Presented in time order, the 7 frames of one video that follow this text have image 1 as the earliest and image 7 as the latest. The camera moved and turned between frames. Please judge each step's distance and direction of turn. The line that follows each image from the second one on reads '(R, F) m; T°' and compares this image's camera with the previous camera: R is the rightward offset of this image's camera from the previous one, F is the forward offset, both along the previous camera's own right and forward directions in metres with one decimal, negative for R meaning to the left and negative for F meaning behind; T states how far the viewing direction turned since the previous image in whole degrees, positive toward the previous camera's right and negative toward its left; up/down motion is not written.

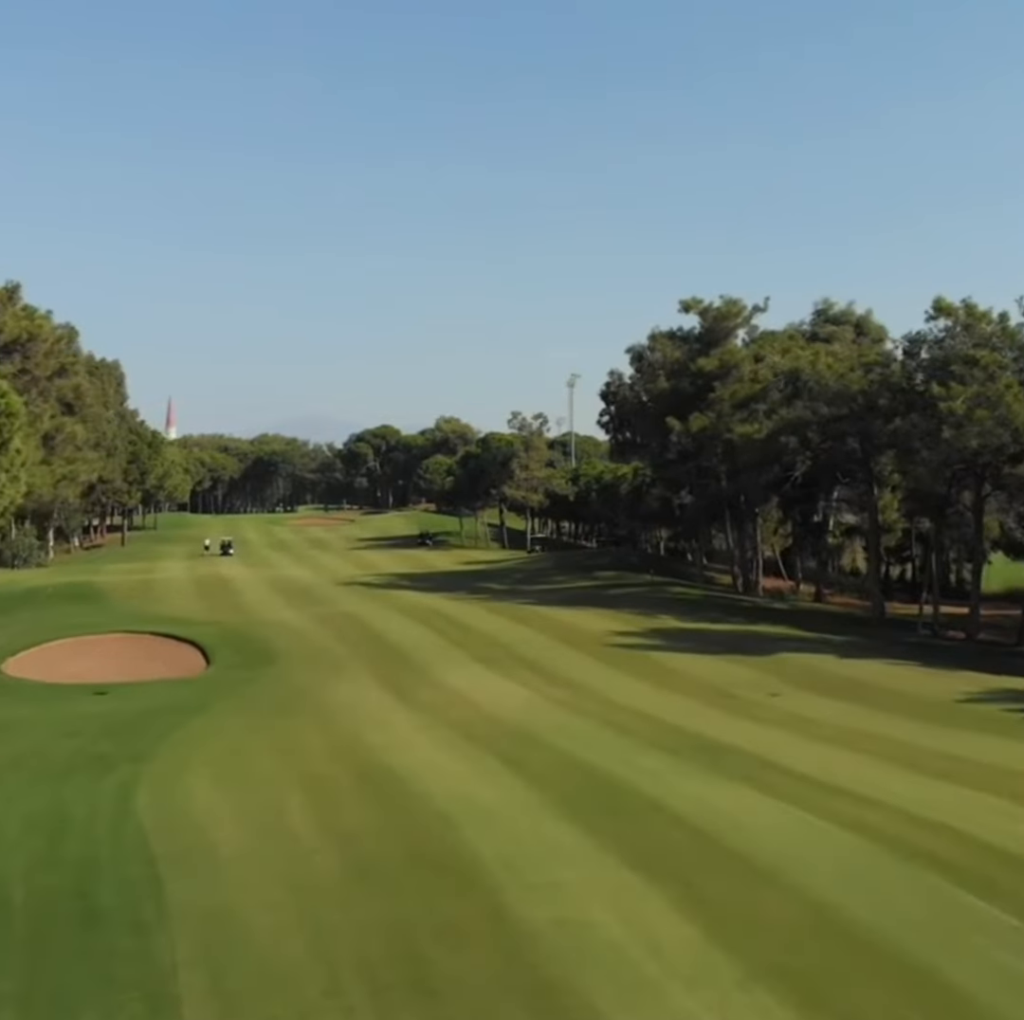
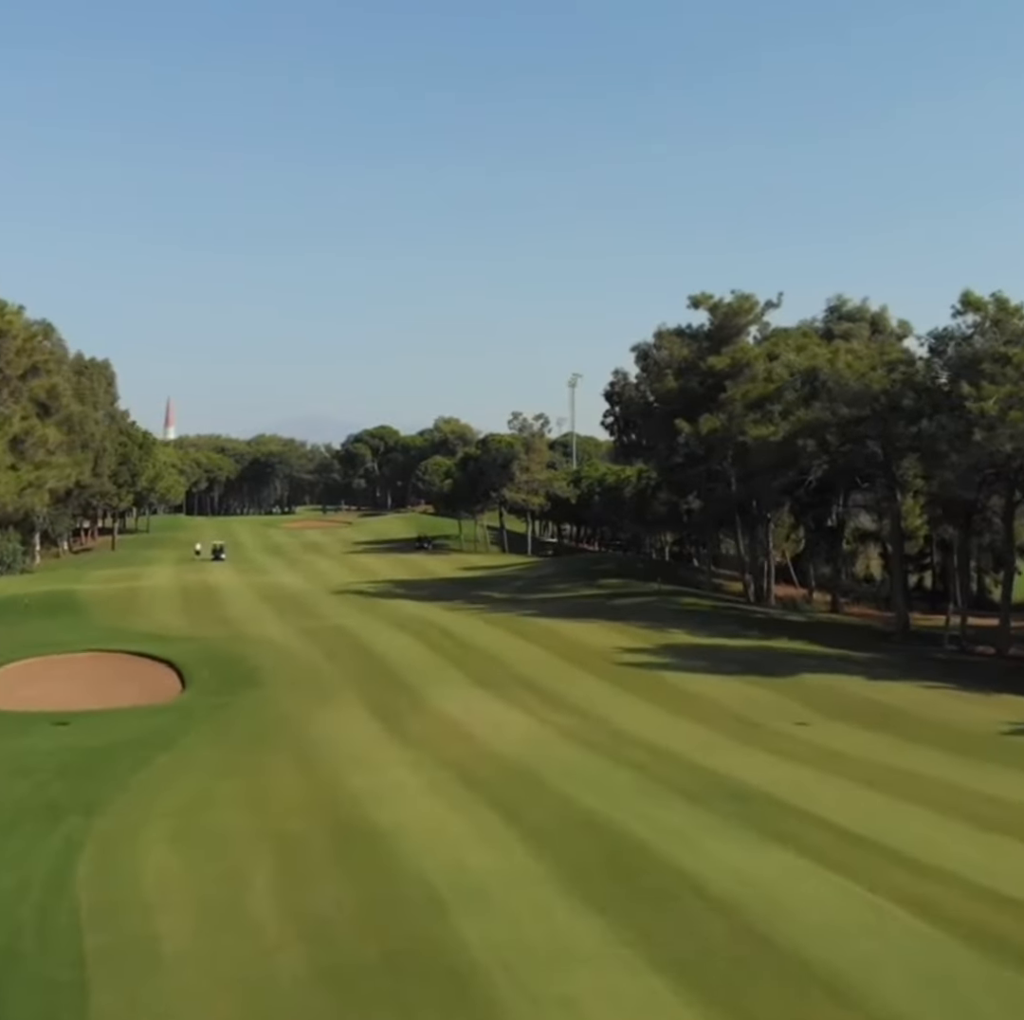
(0.0, +2.3) m; 0°
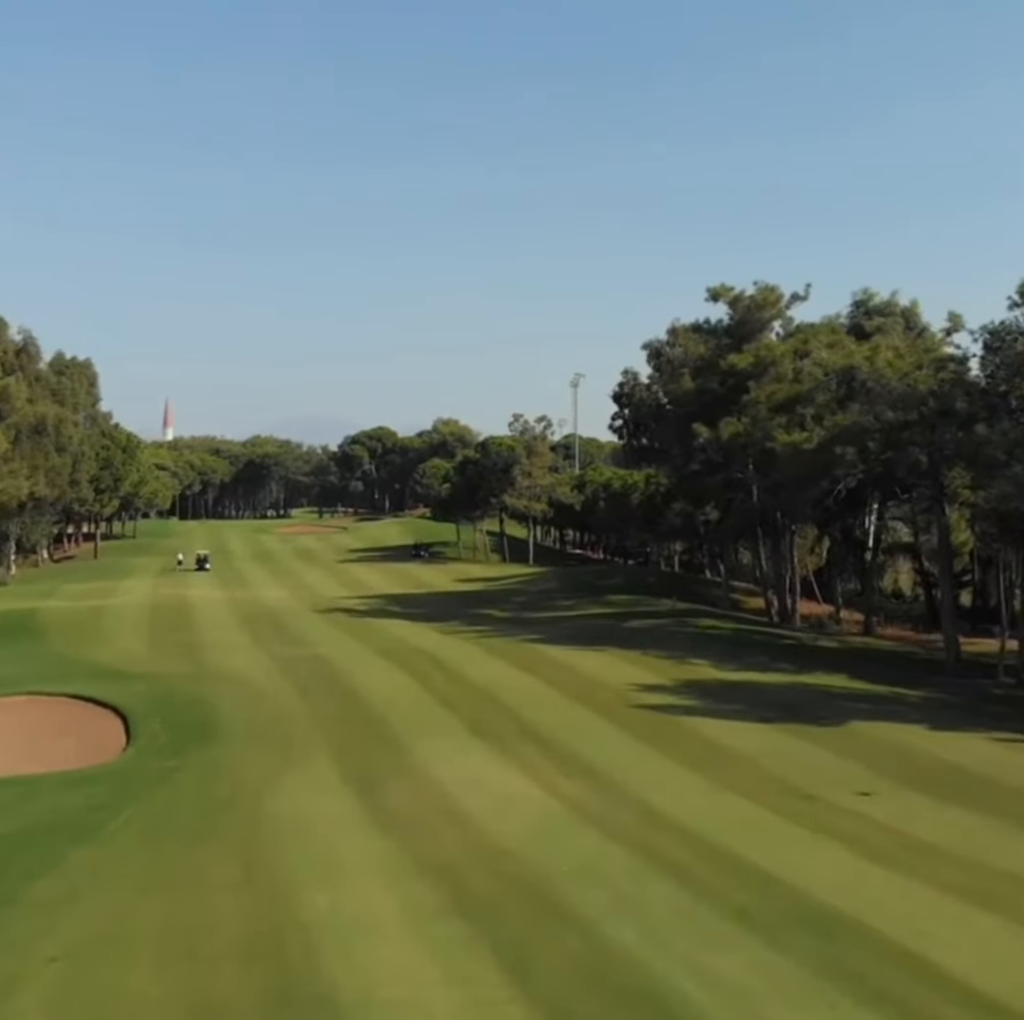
(-0.1, +4.0) m; 0°
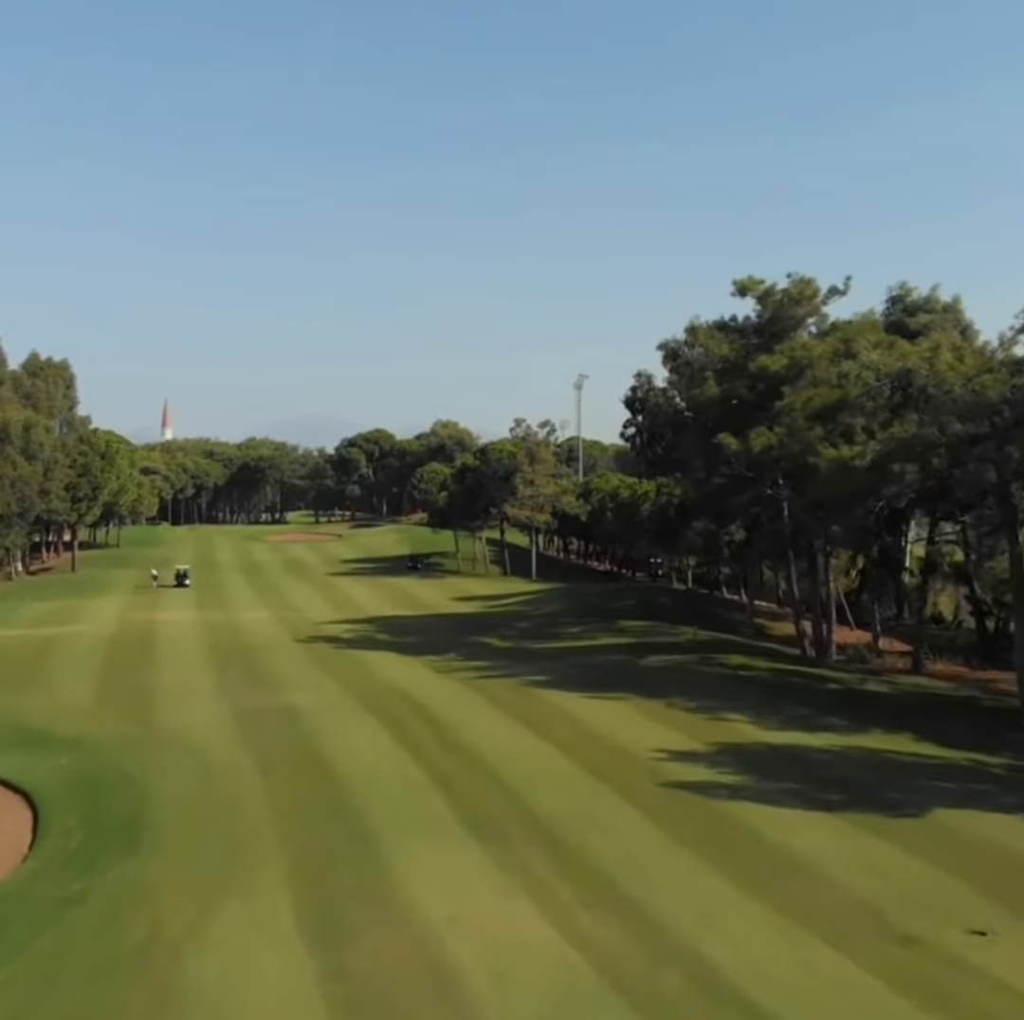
(-0.1, +4.7) m; 0°
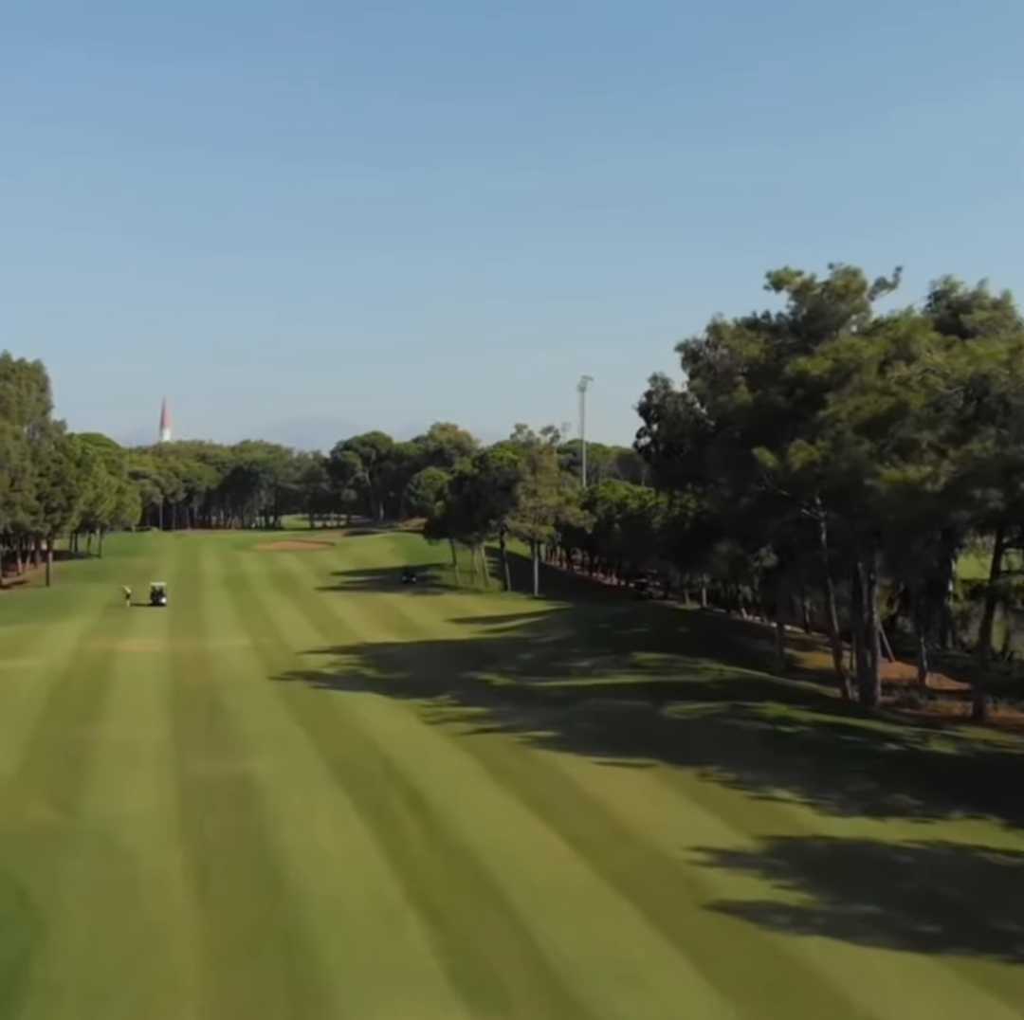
(0.0, +4.7) m; 0°
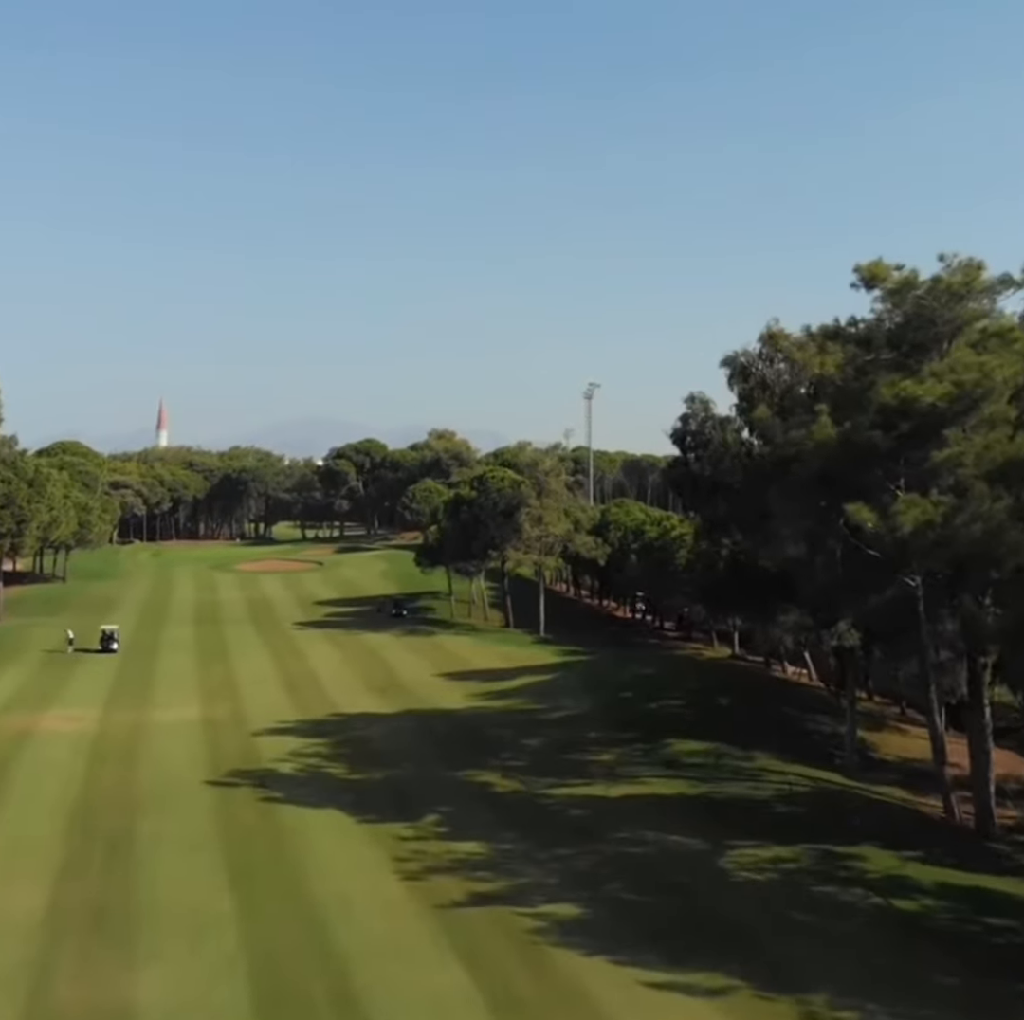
(-0.1, +8.1) m; 0°
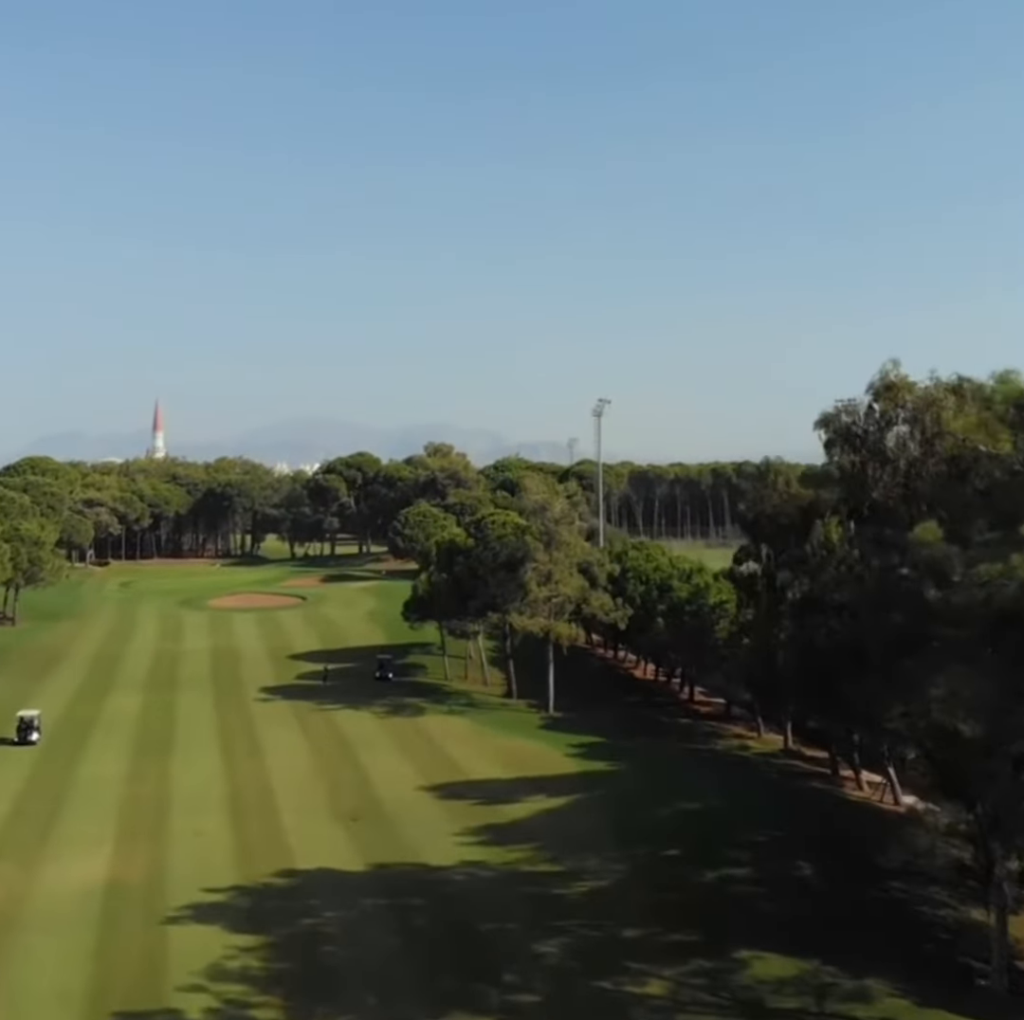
(-0.1, +9.6) m; 0°
